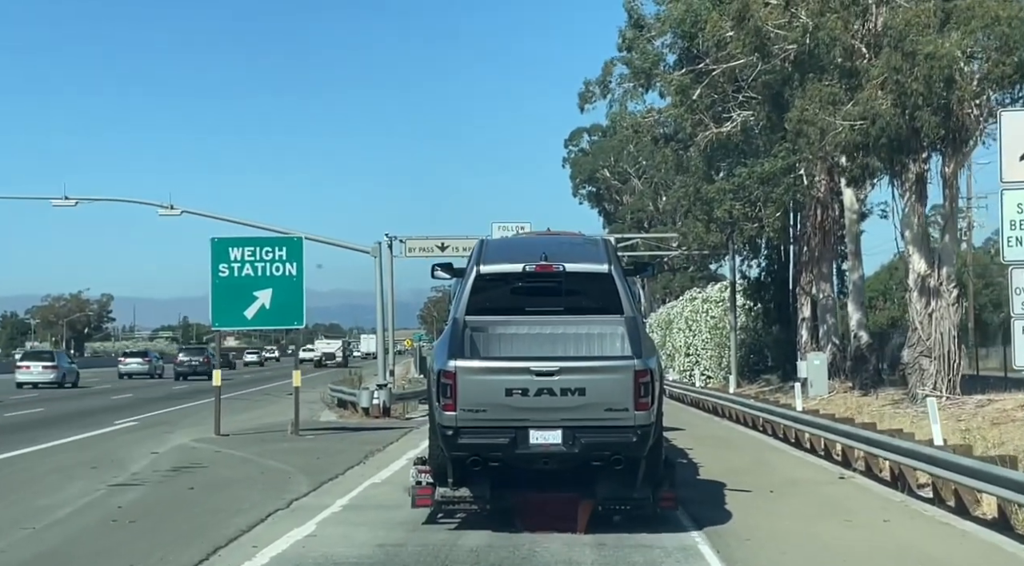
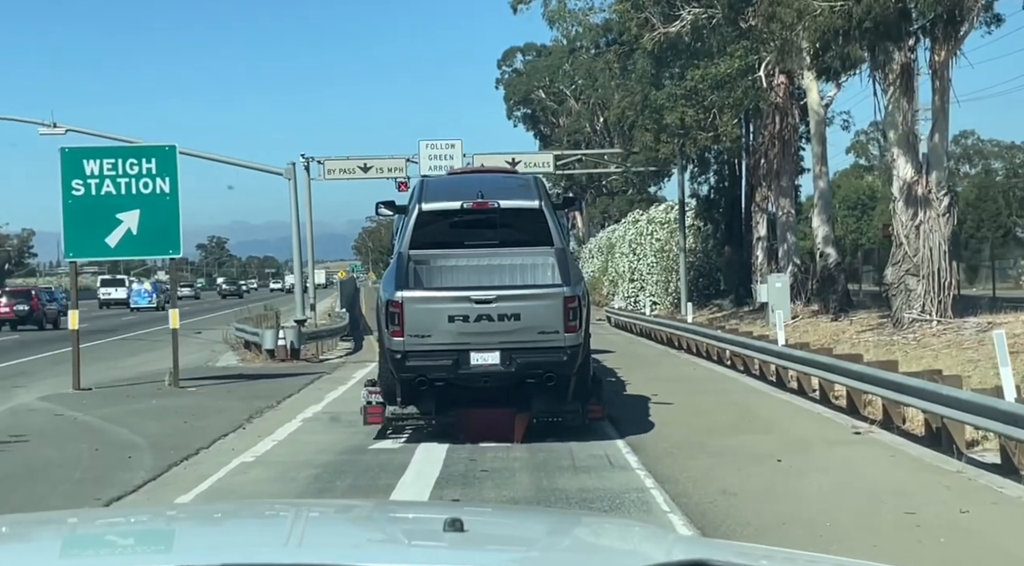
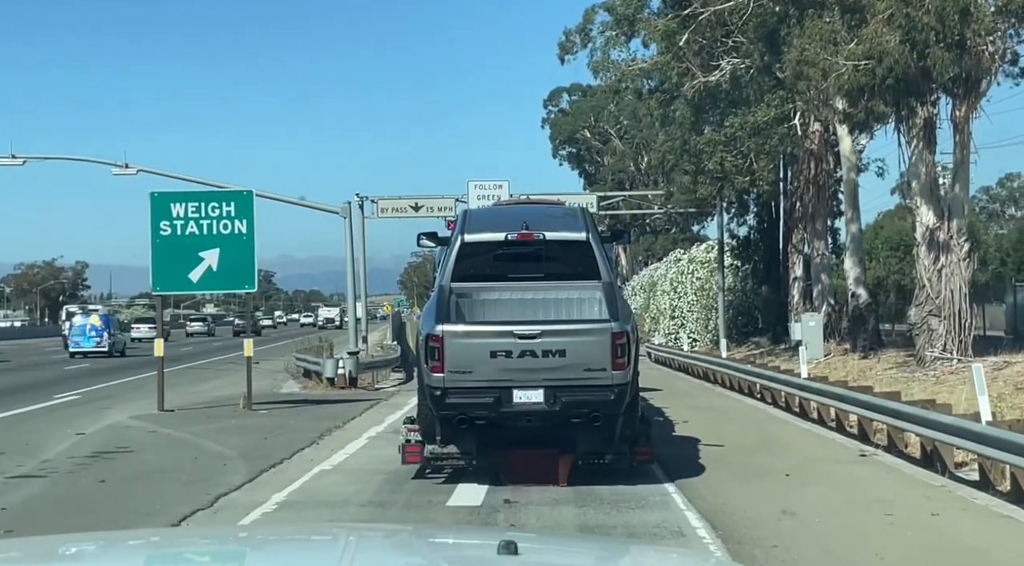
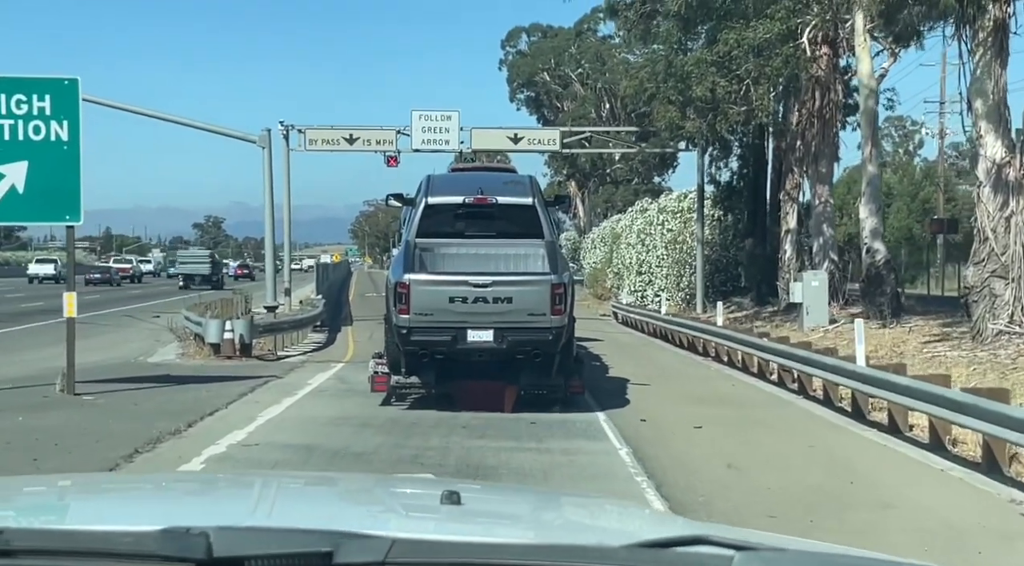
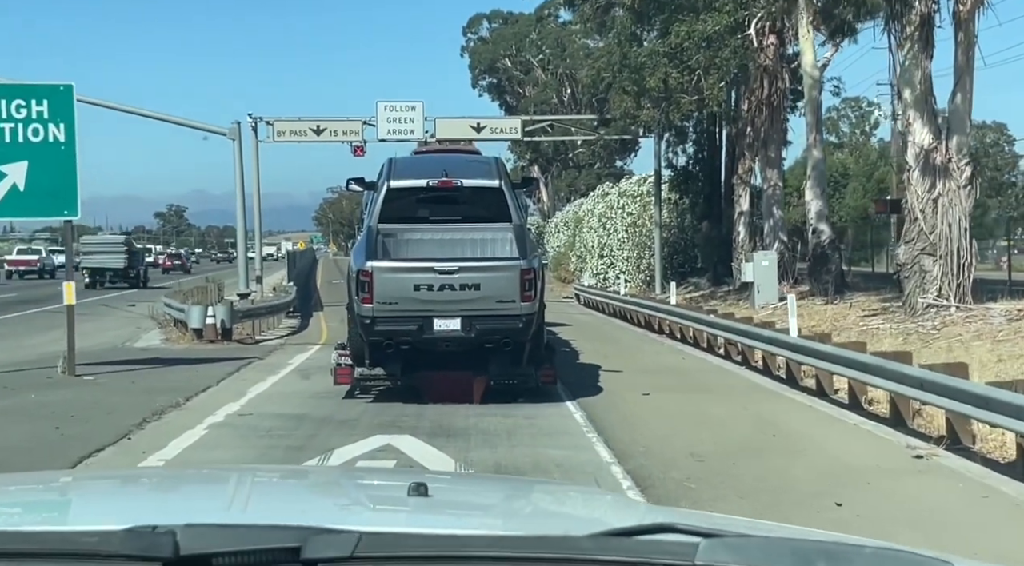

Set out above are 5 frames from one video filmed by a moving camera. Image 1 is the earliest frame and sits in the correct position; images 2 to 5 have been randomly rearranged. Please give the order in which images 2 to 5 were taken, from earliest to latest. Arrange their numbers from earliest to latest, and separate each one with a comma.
3, 2, 5, 4
